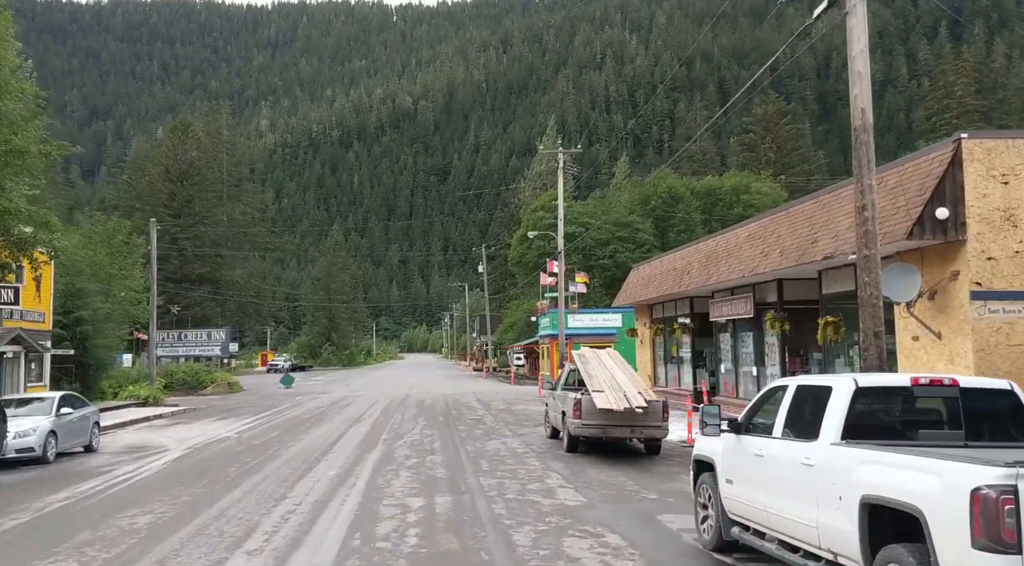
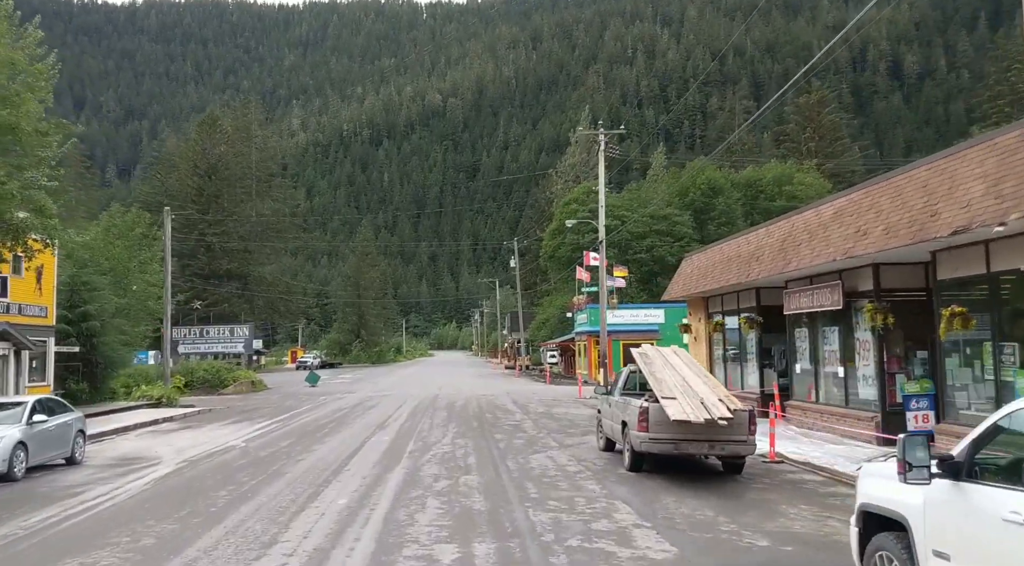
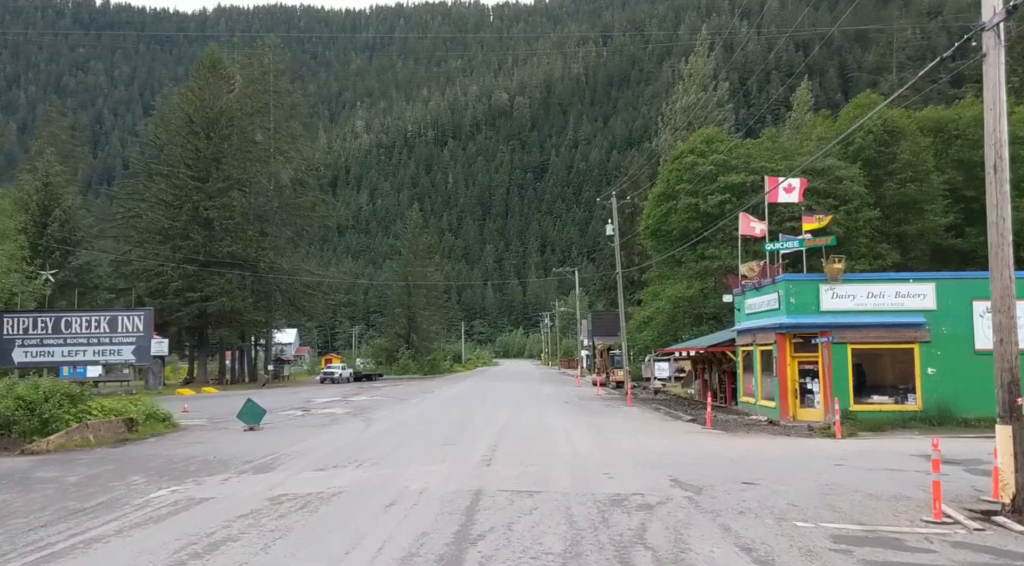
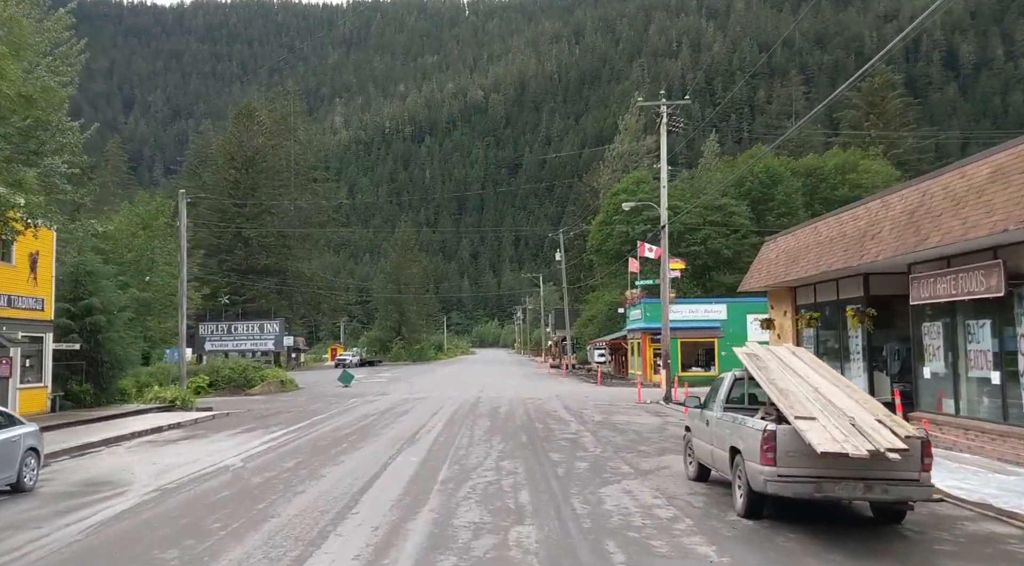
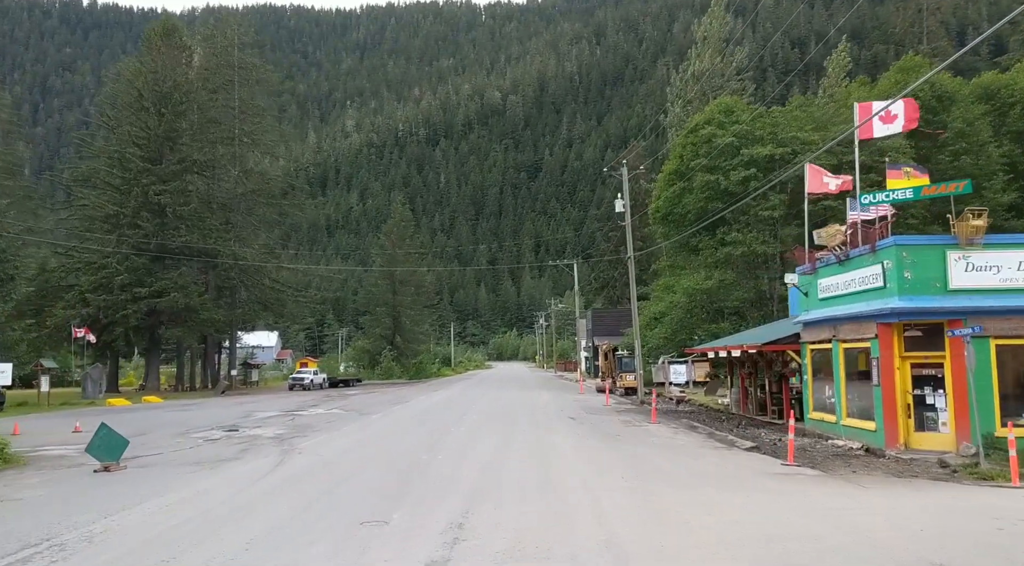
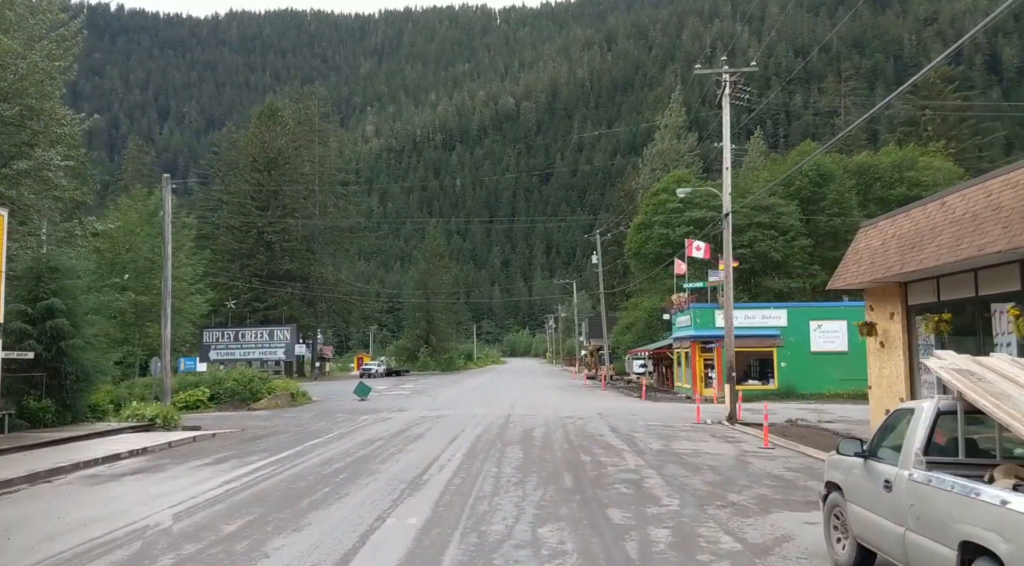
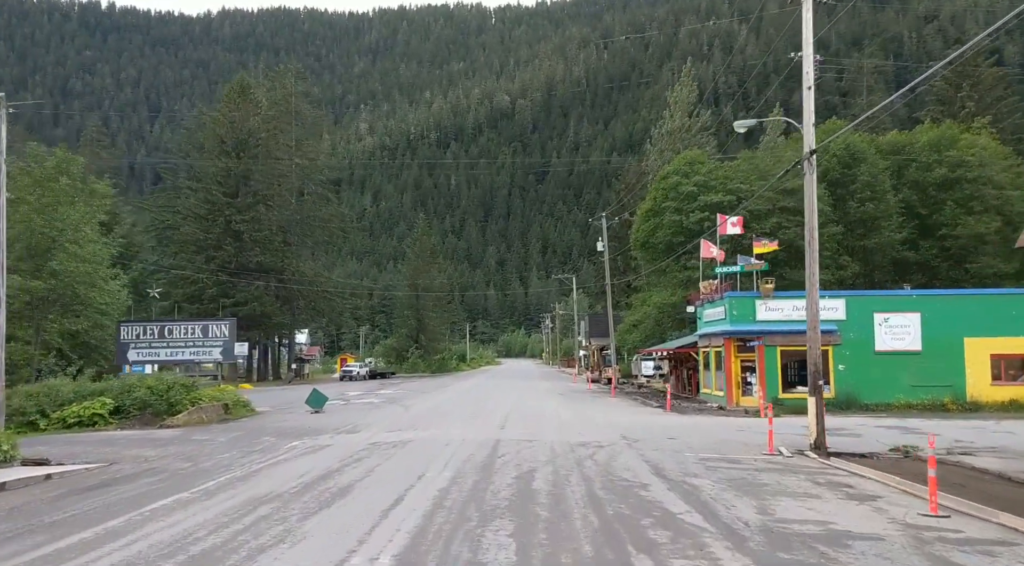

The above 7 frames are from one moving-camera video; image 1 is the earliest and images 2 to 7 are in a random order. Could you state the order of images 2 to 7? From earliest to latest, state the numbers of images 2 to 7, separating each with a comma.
2, 4, 6, 7, 3, 5
